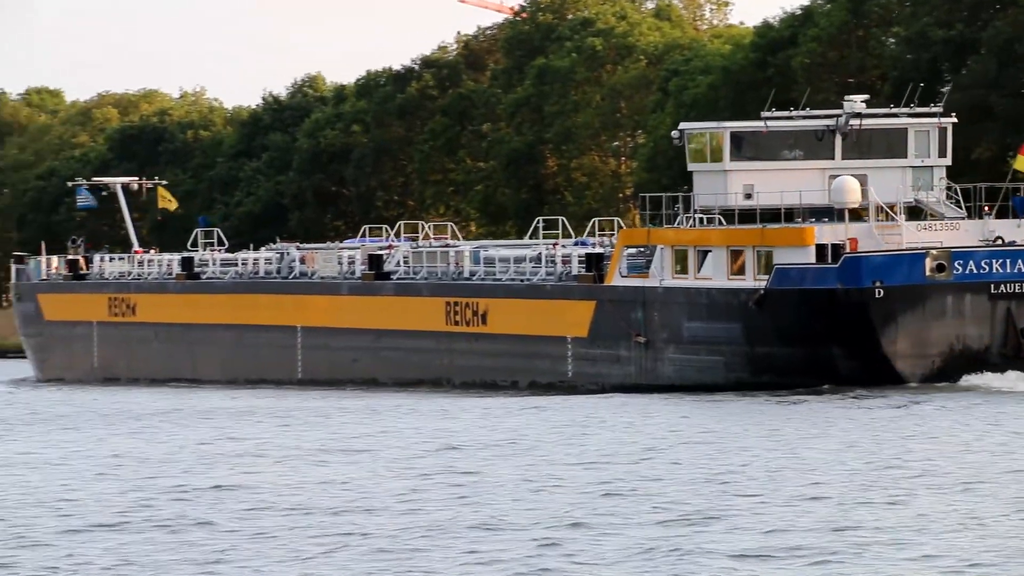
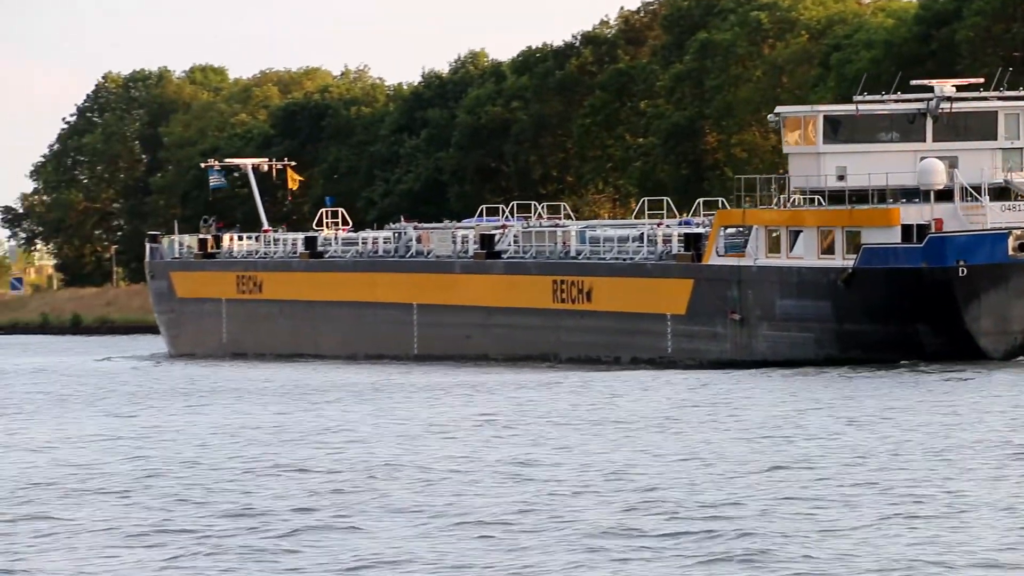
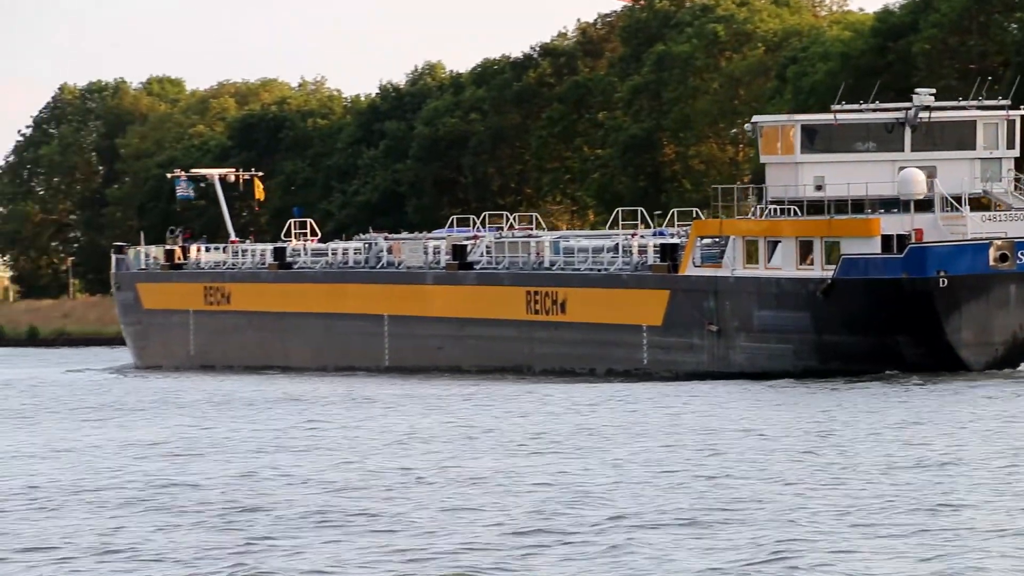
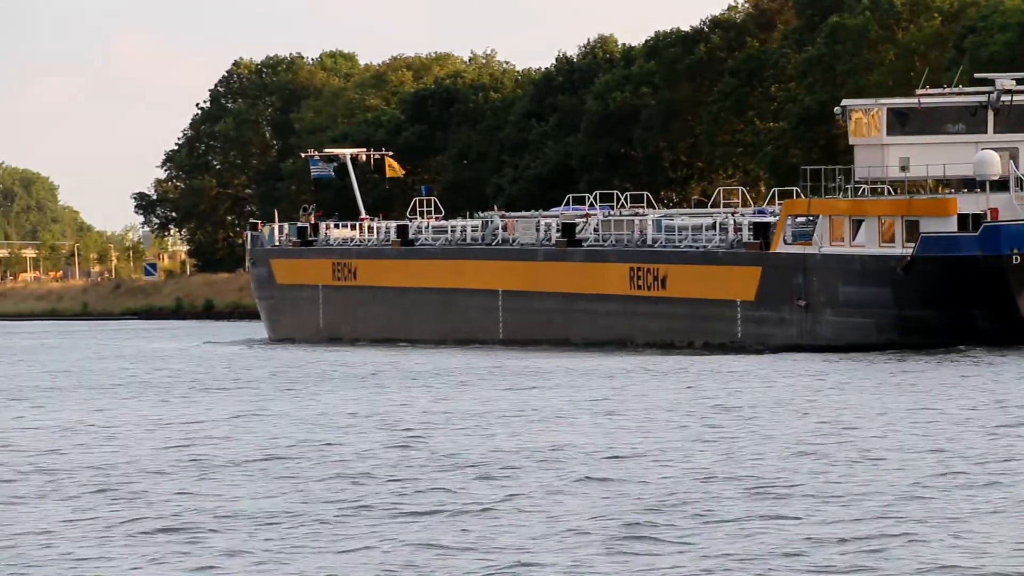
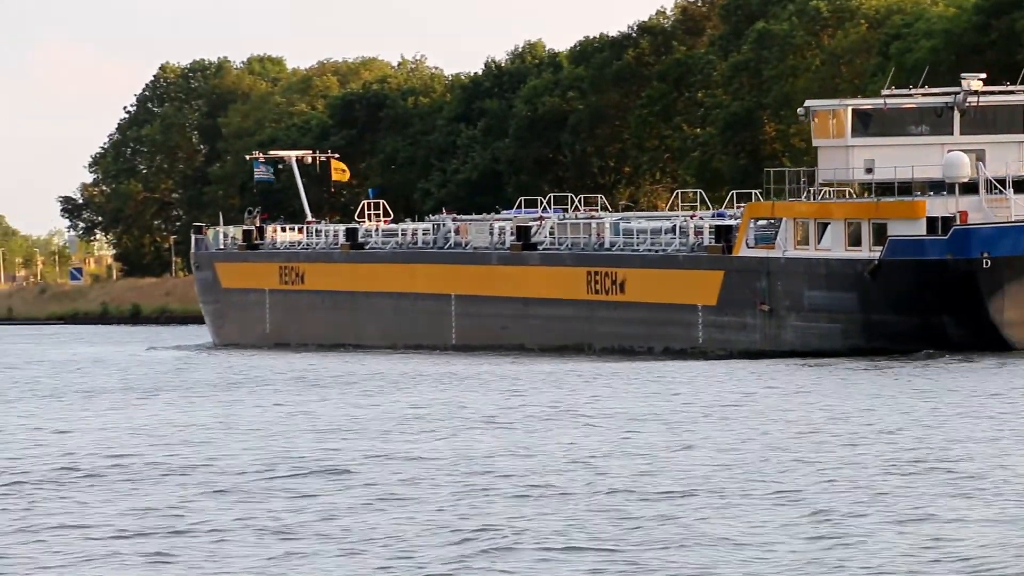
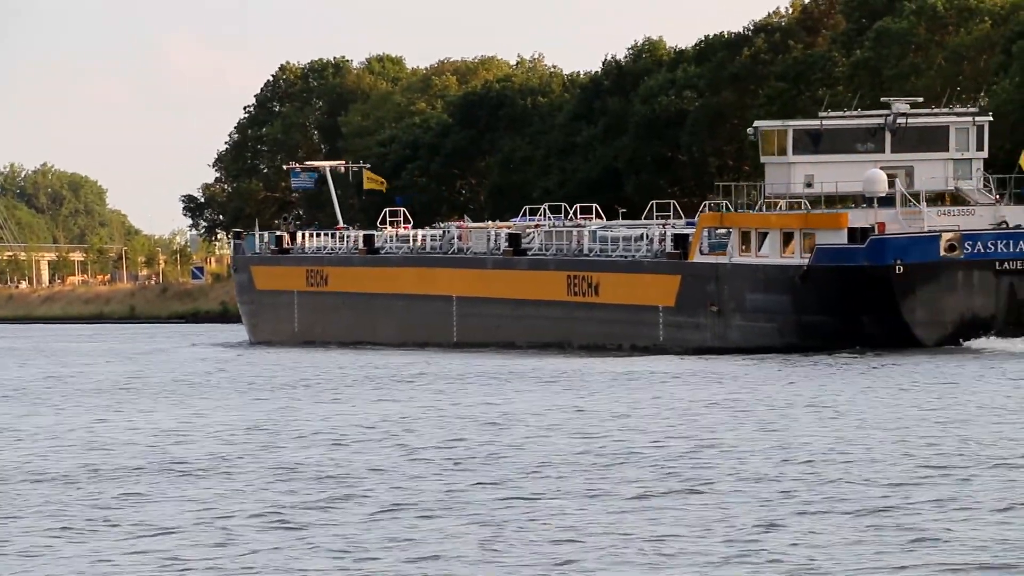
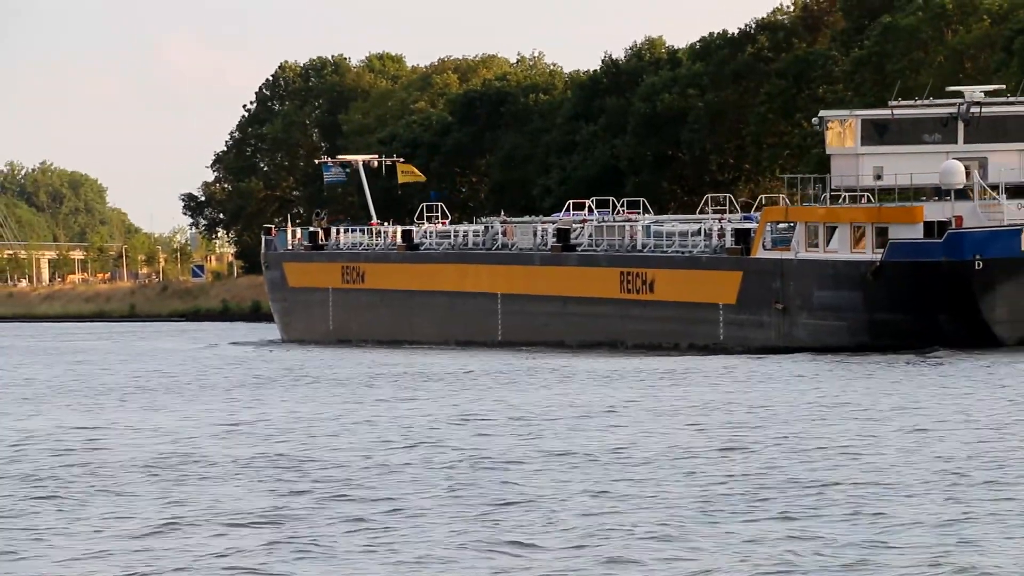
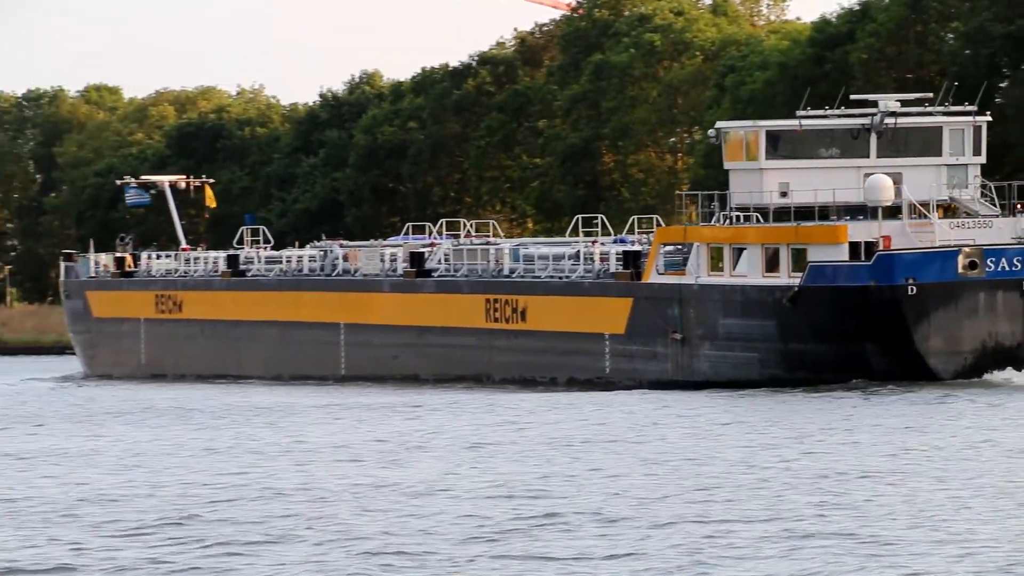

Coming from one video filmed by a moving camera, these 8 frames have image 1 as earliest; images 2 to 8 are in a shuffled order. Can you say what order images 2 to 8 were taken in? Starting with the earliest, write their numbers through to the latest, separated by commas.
8, 3, 2, 5, 4, 7, 6
